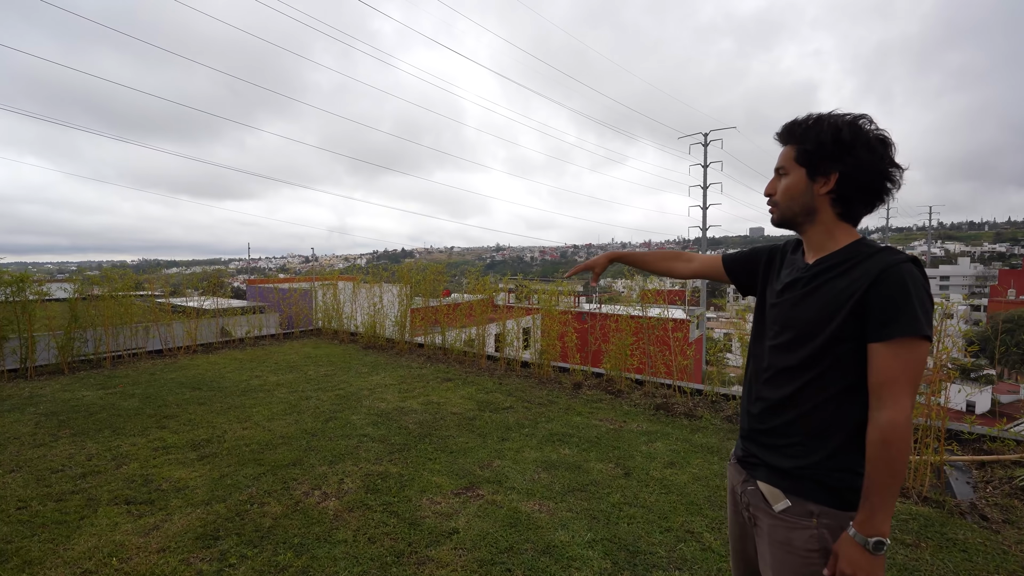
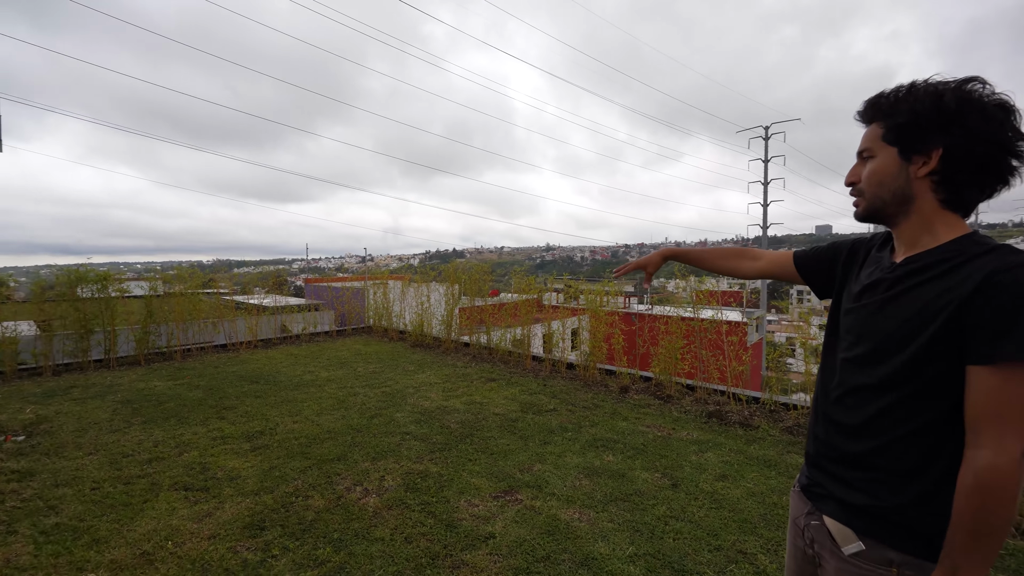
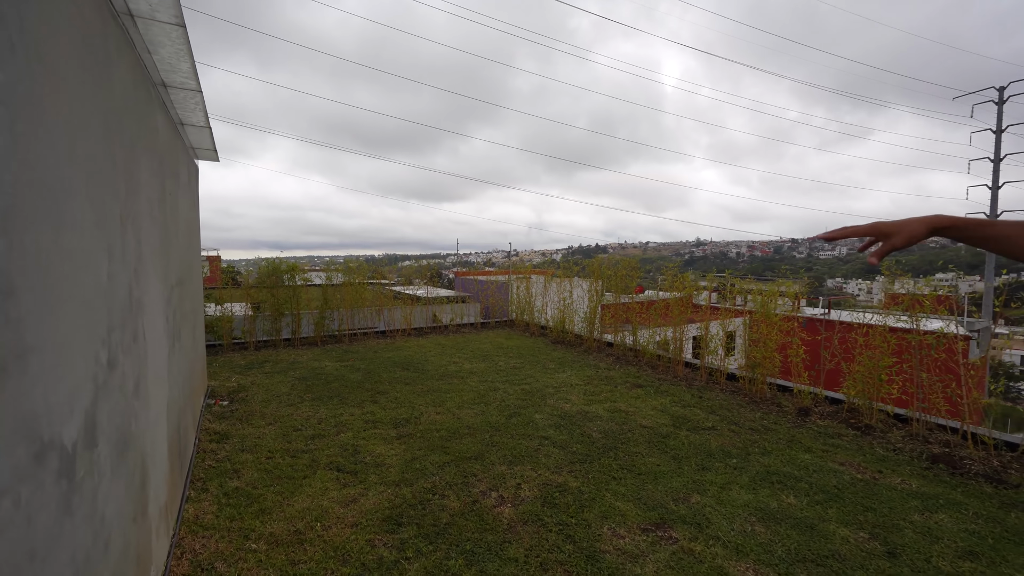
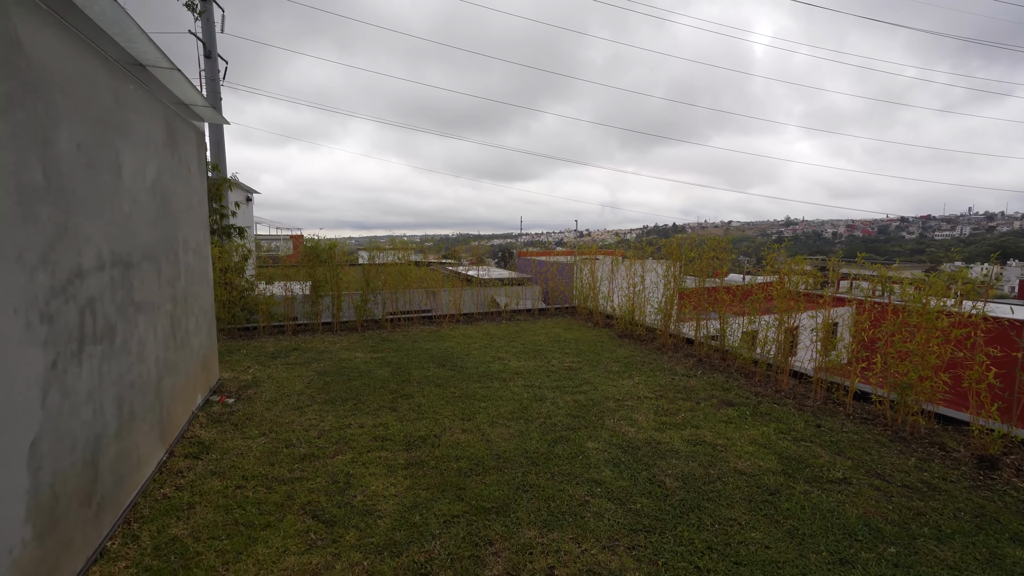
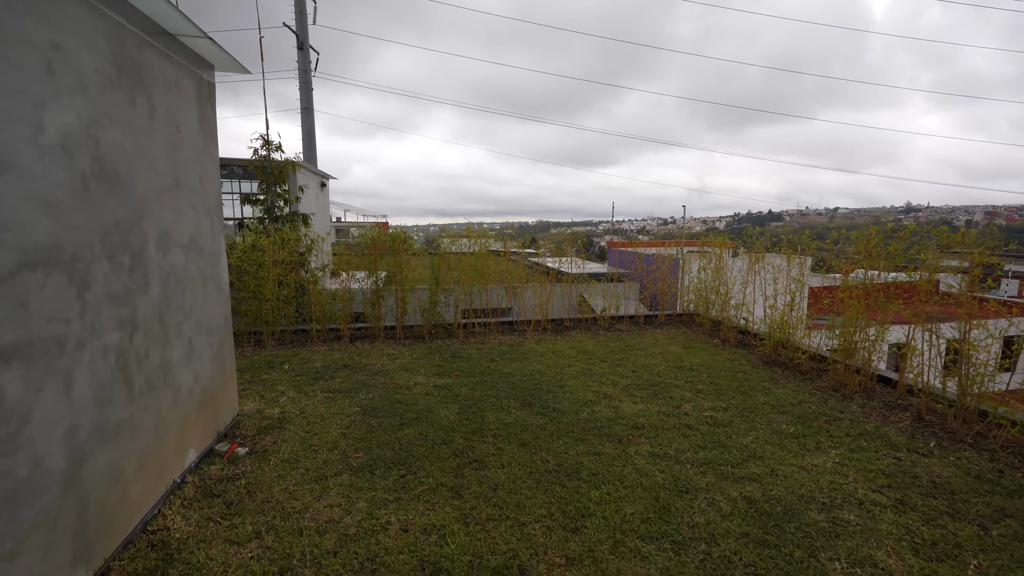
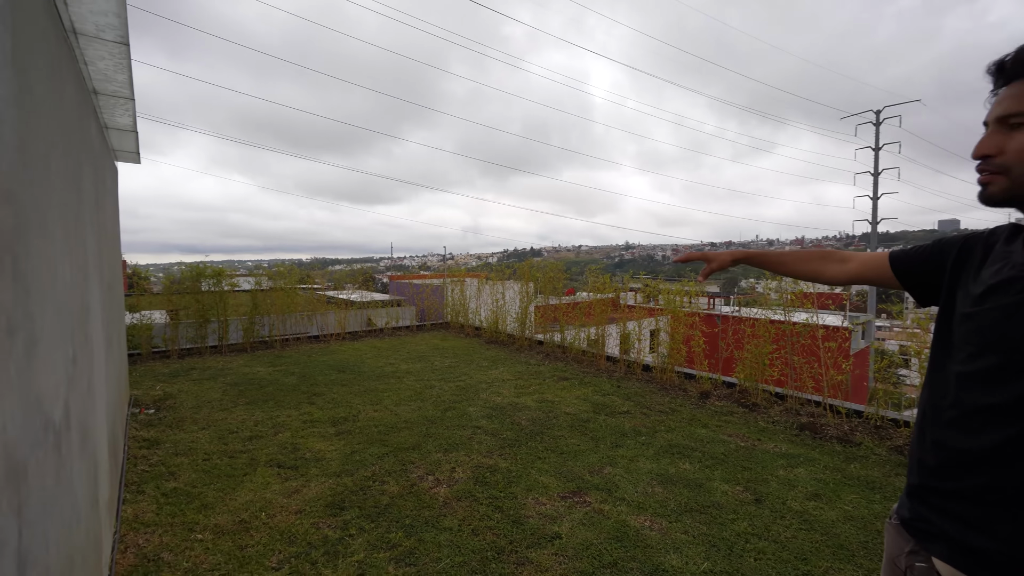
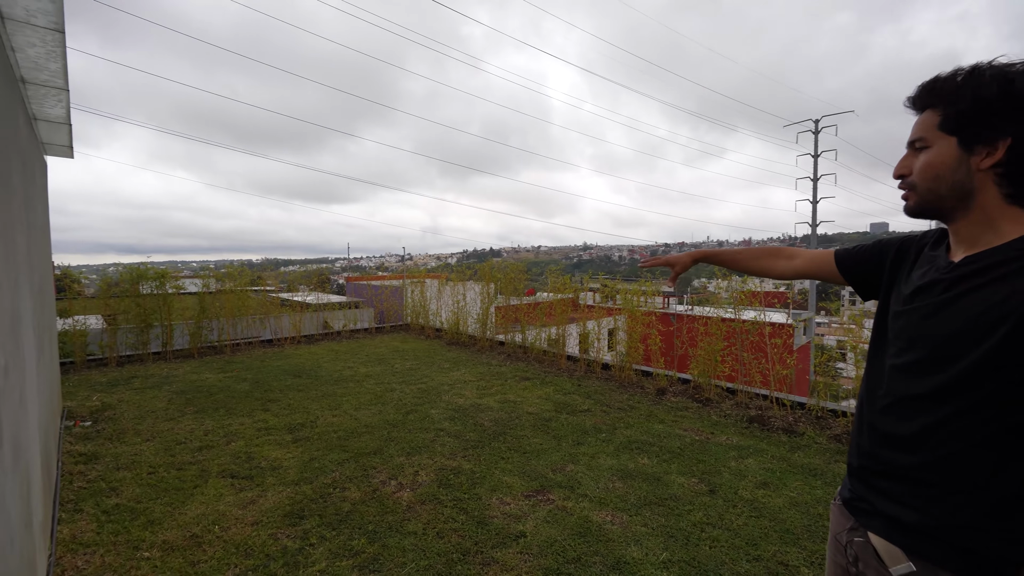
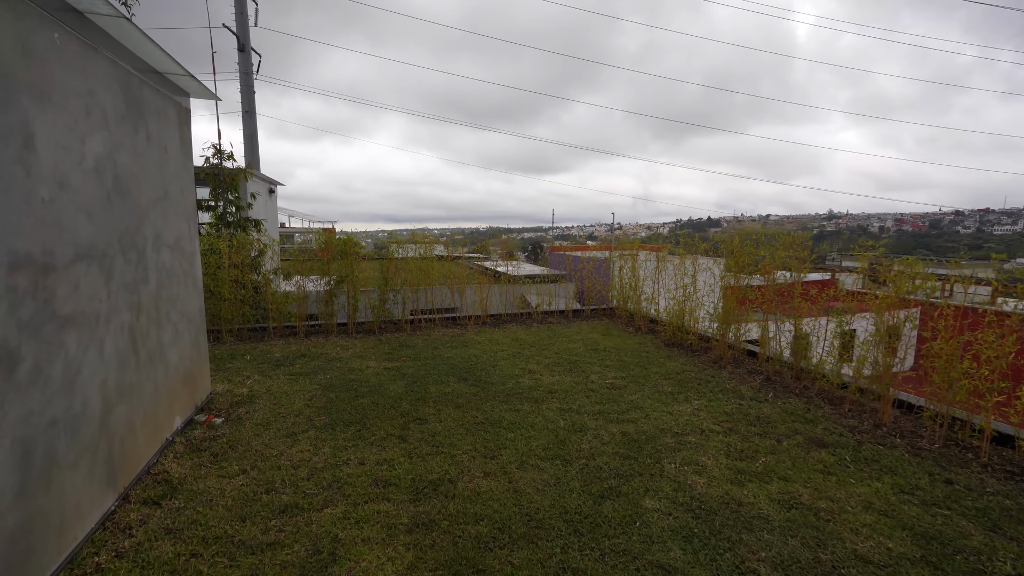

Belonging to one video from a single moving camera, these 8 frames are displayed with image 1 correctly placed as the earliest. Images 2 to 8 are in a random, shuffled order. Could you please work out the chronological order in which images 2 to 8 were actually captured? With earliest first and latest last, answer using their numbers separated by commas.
2, 7, 6, 3, 4, 8, 5
